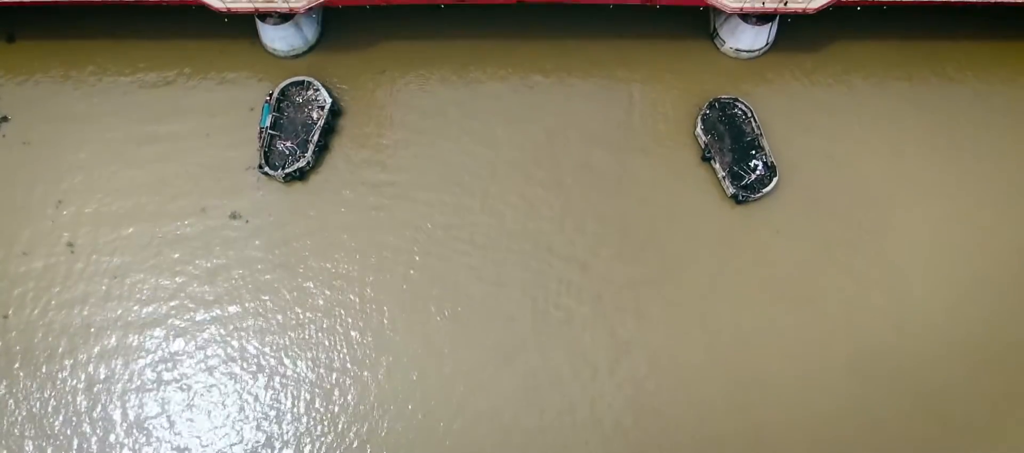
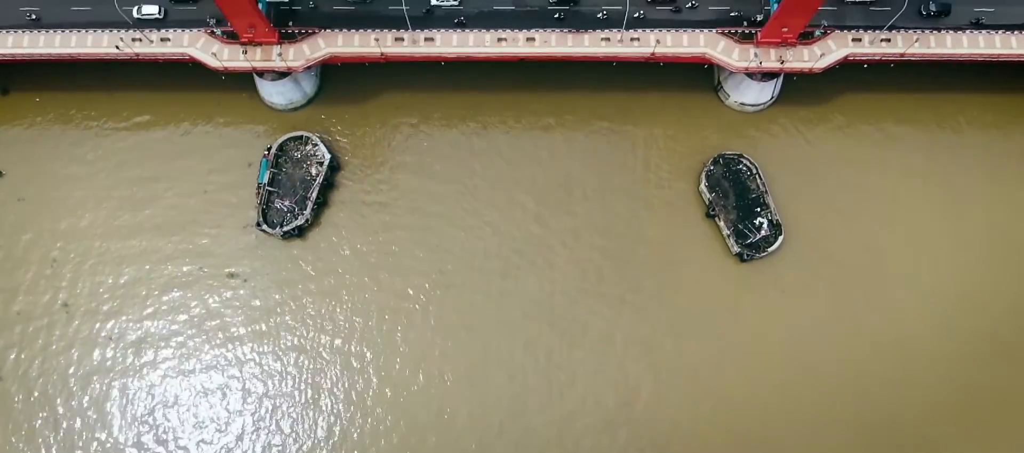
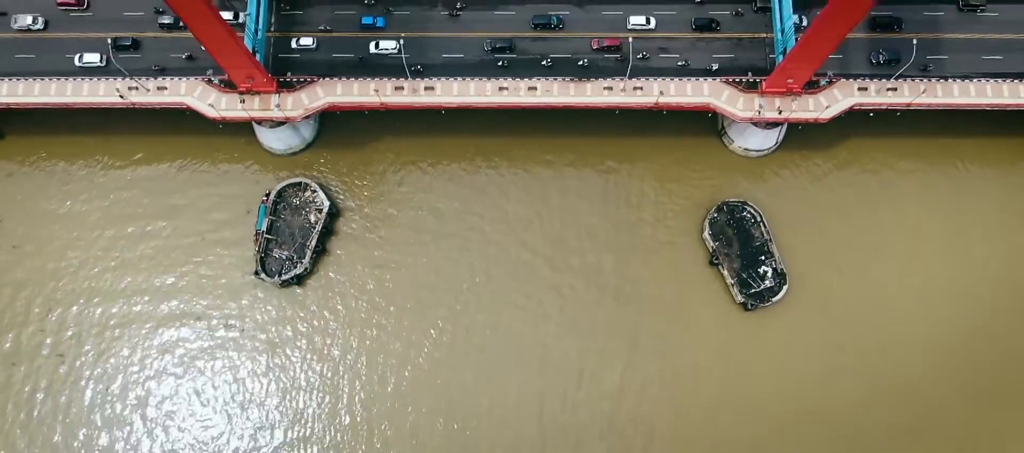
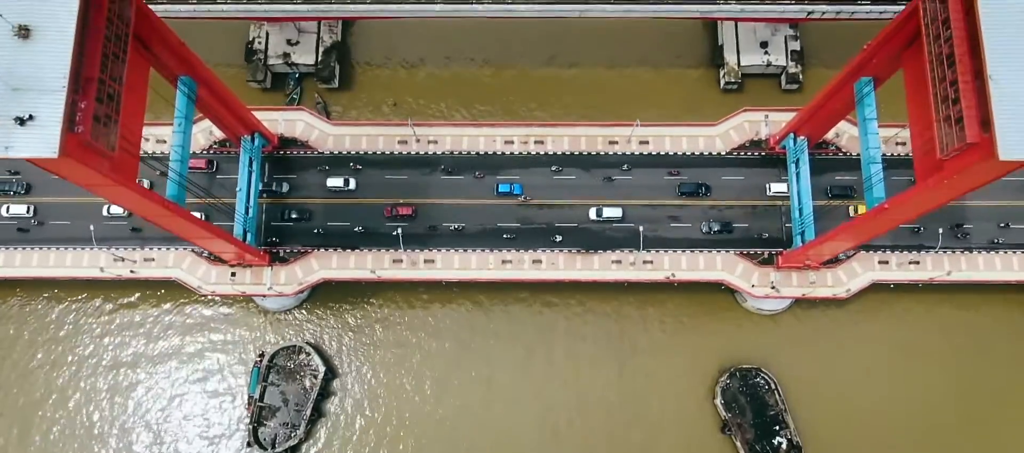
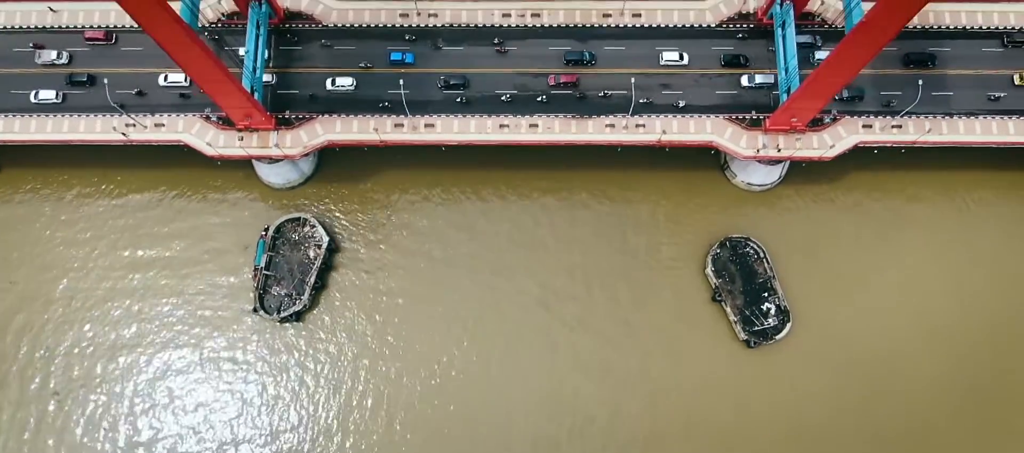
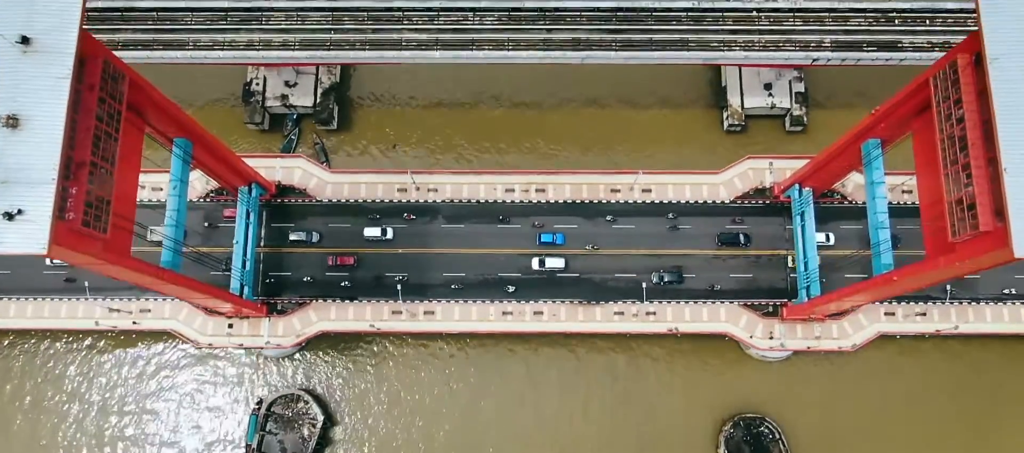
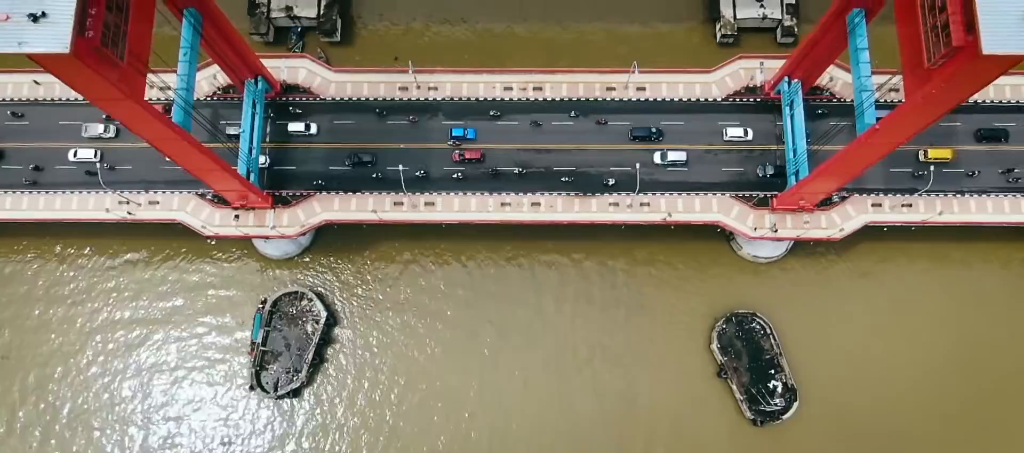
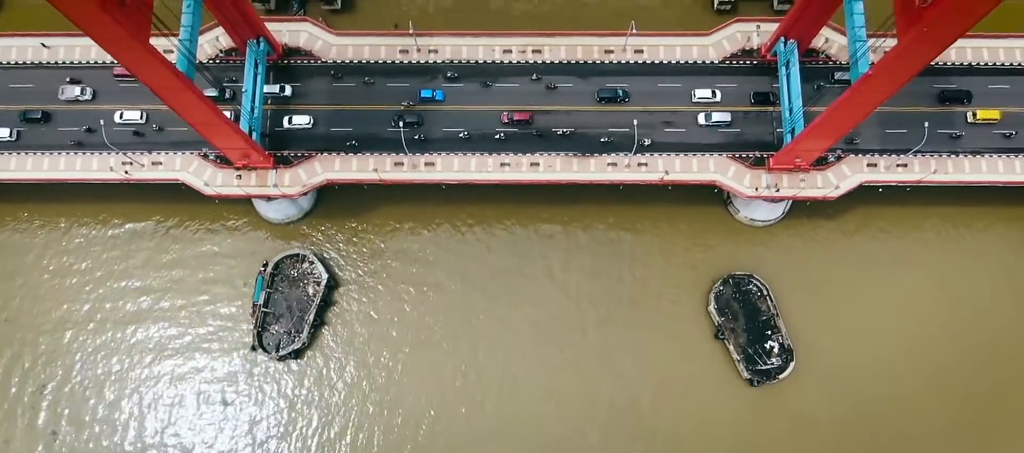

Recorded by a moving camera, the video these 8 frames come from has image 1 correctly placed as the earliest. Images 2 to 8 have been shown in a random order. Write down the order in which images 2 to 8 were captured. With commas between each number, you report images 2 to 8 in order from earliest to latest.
2, 3, 5, 8, 7, 4, 6
